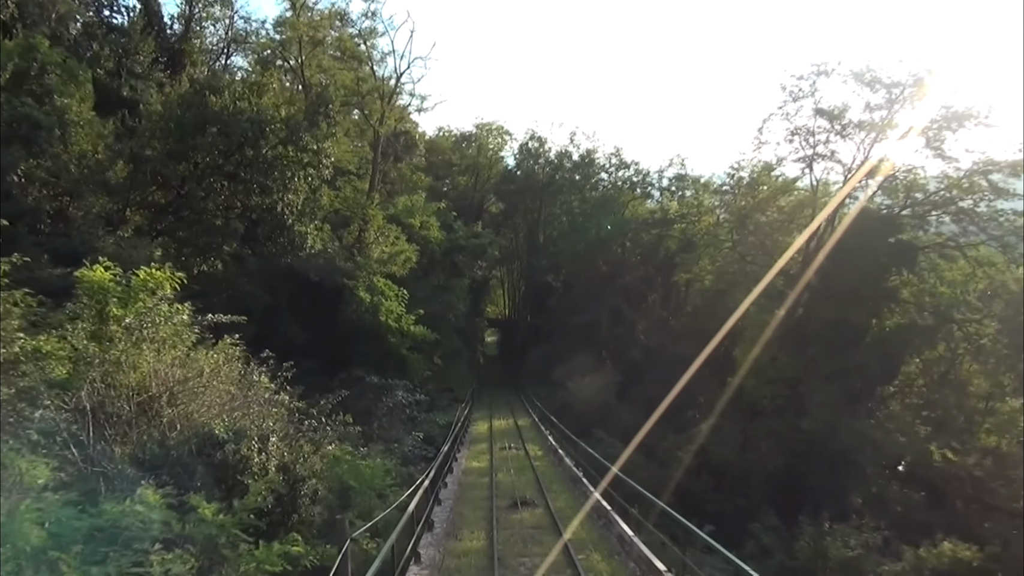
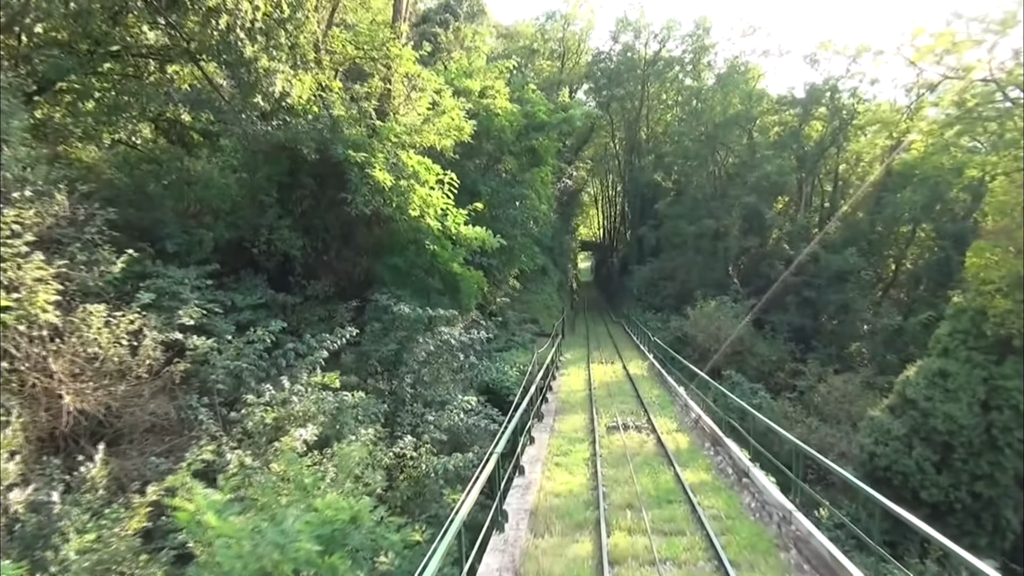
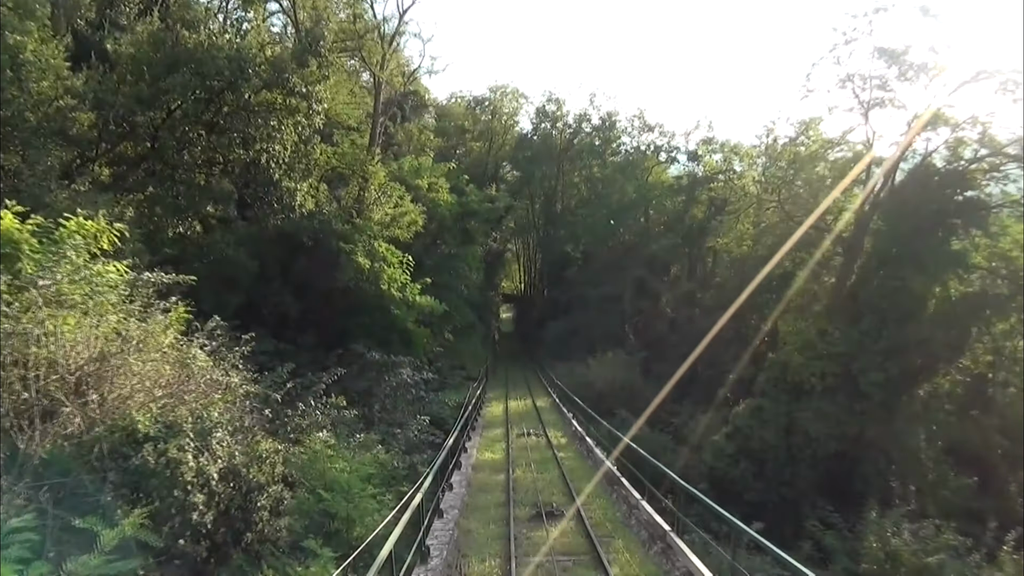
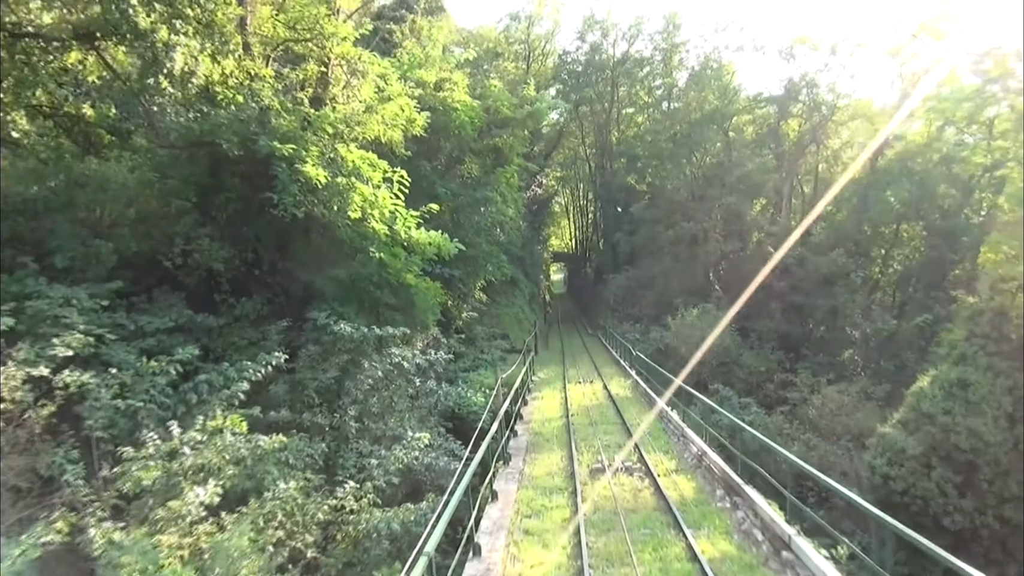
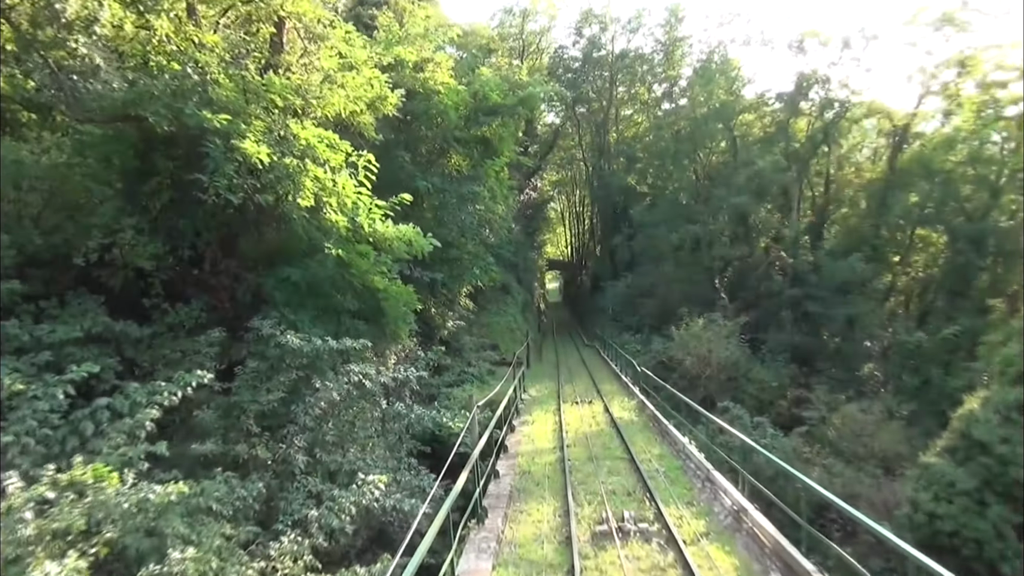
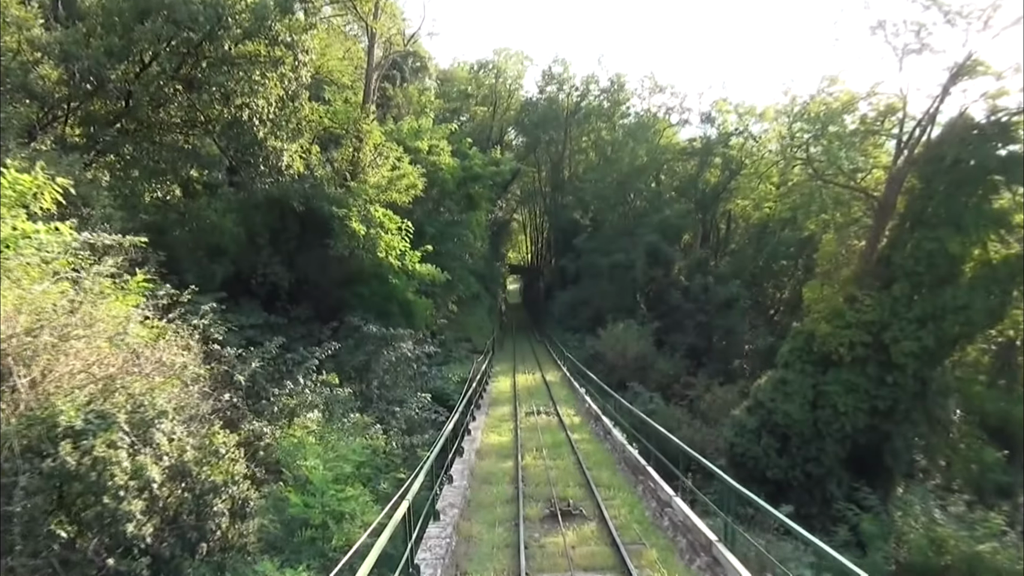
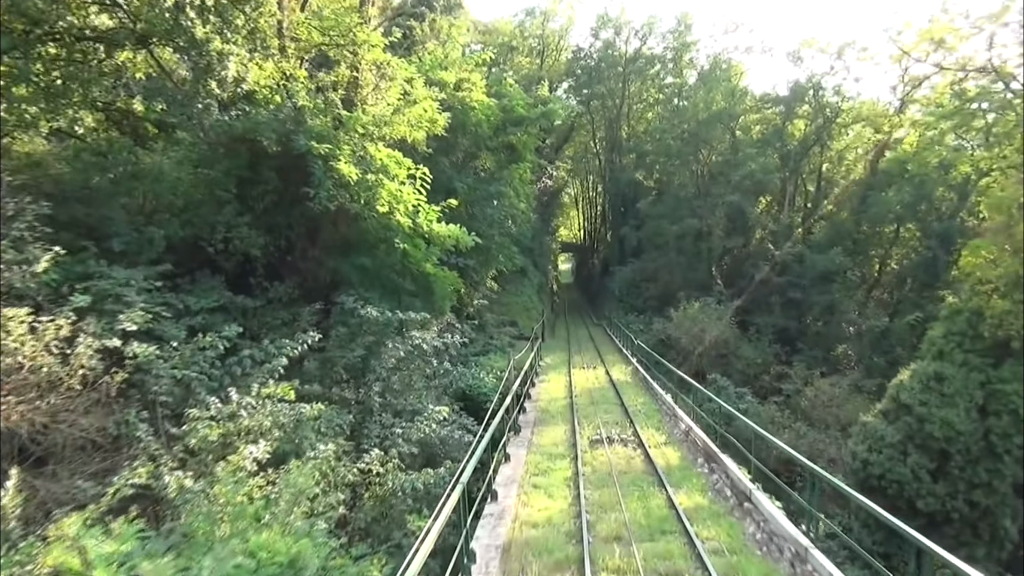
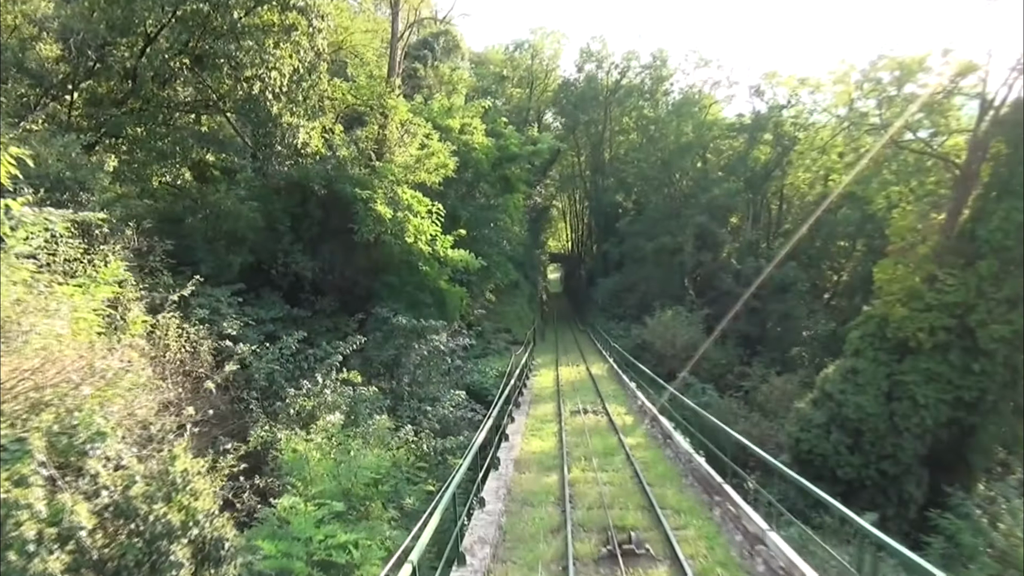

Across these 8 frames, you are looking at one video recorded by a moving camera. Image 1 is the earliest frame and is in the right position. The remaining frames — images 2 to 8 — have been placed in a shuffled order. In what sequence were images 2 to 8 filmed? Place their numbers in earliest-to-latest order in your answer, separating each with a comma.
3, 6, 8, 2, 7, 4, 5
